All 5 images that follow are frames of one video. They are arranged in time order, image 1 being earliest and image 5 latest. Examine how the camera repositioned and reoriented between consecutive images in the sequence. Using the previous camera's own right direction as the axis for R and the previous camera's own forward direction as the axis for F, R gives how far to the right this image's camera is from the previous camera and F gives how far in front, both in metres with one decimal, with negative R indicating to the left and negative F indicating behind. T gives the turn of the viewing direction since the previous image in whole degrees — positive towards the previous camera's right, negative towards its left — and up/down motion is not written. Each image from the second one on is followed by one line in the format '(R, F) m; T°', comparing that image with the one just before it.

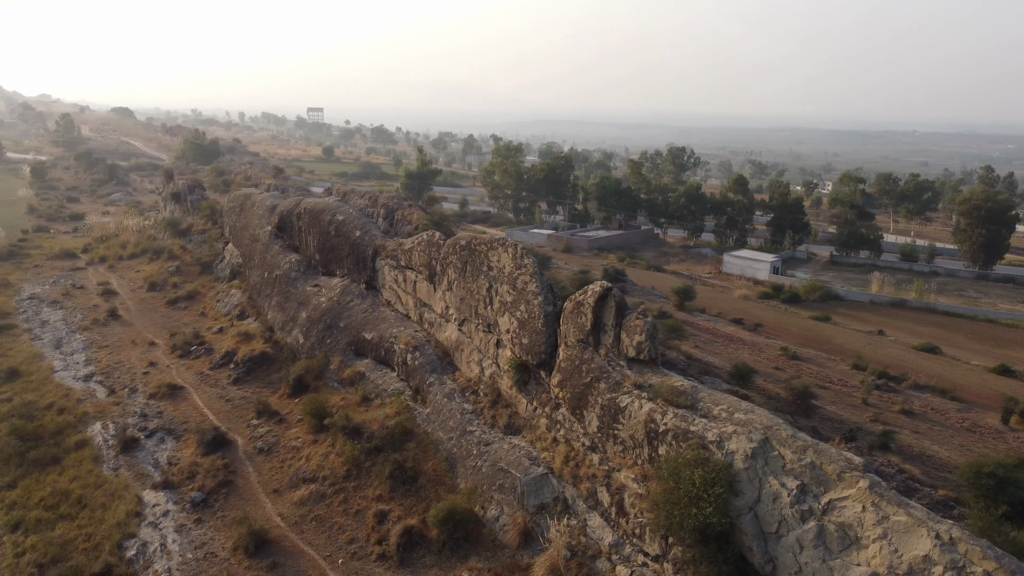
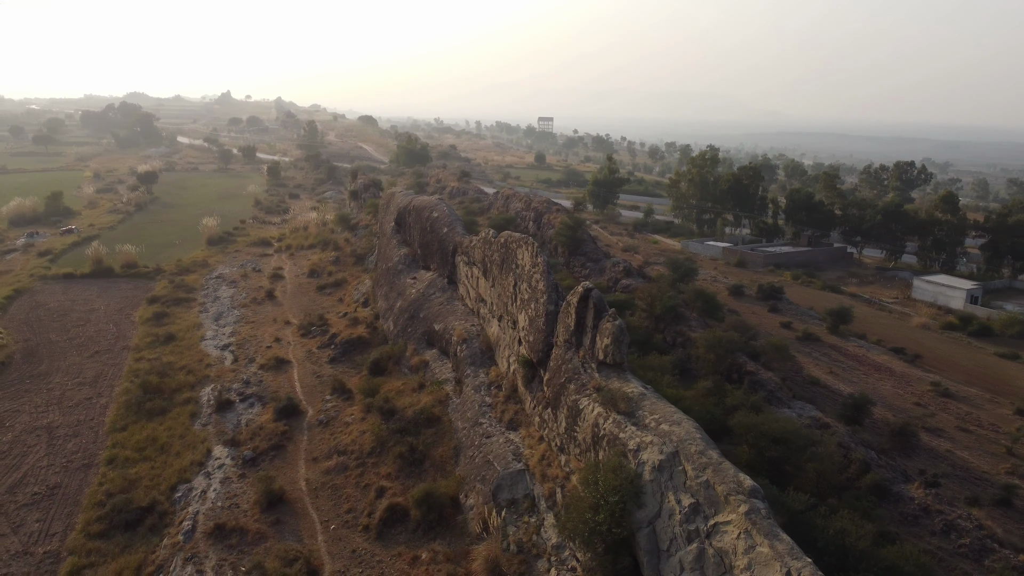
(+3.2, +0.3) m; -16°
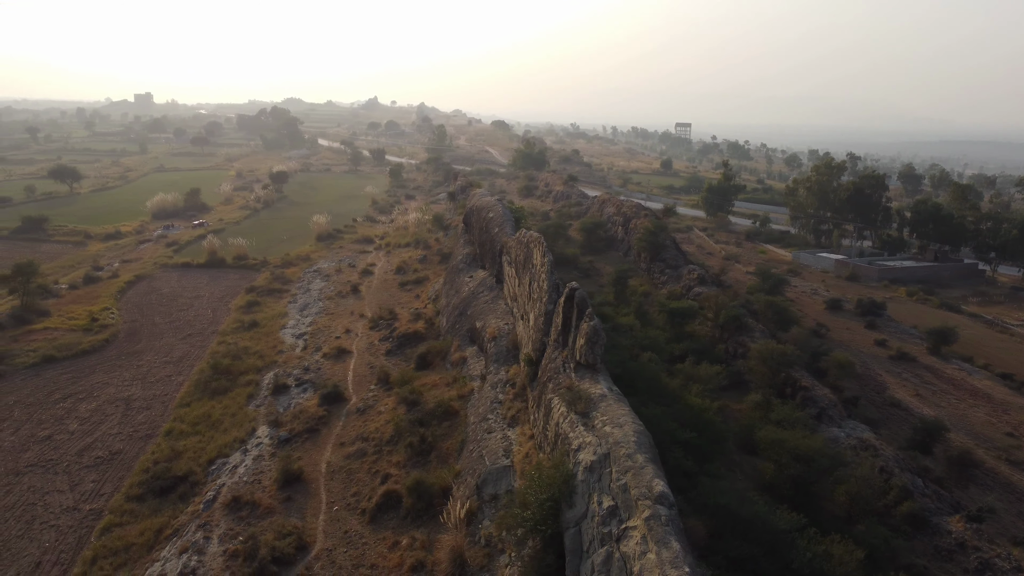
(+2.0, 0.0) m; -10°
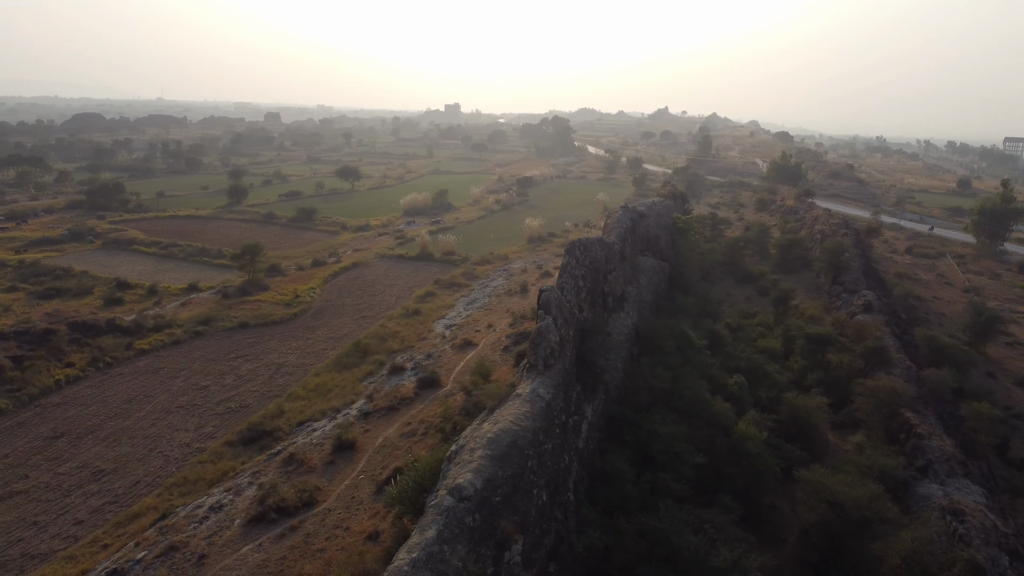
(+4.1, +0.4) m; -20°
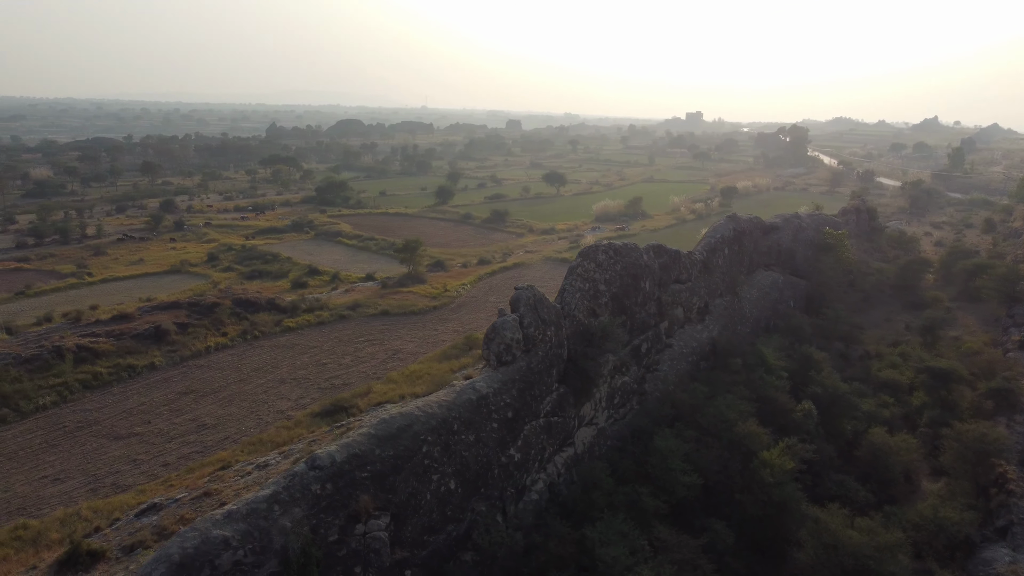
(+3.4, +0.3) m; -17°
